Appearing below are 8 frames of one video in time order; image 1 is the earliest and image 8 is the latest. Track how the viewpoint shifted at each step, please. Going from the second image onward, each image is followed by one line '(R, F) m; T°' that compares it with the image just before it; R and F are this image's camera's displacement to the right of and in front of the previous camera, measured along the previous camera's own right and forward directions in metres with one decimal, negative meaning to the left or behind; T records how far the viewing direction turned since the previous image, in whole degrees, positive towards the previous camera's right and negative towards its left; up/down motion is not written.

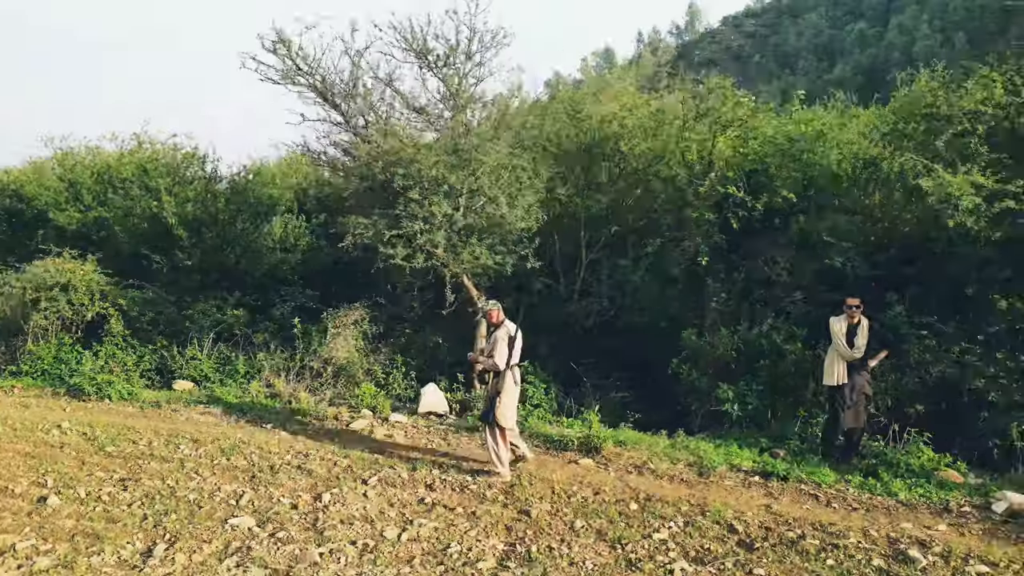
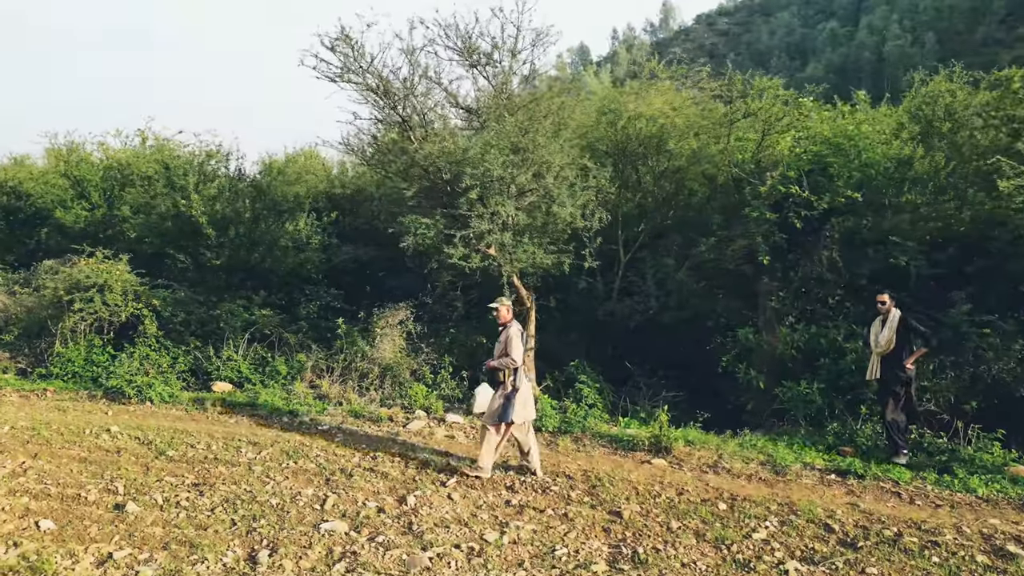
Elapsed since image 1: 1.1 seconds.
(-1.0, 0.0) m; +2°
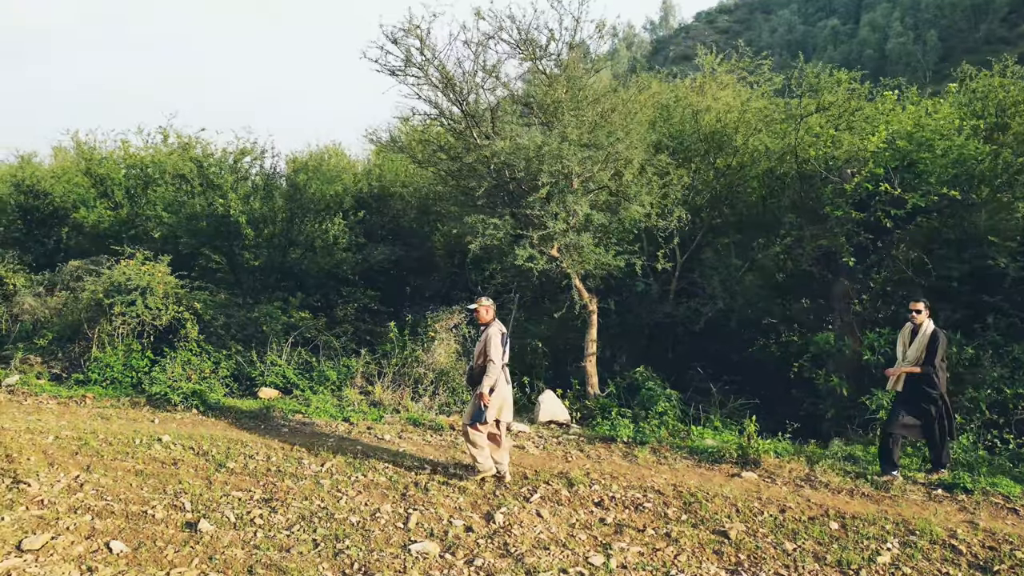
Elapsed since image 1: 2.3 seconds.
(-0.8, +0.4) m; 0°
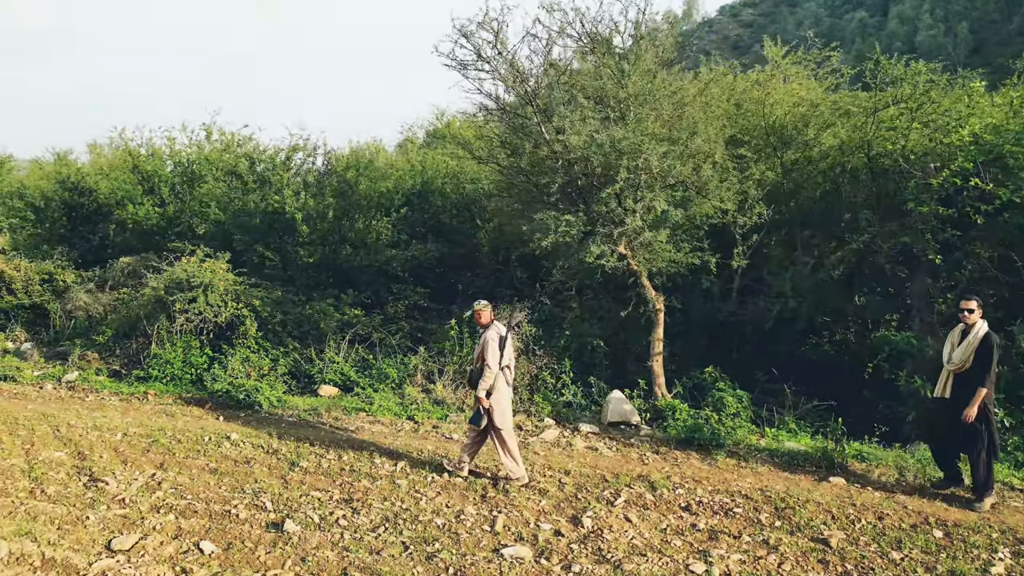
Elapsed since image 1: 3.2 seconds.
(-0.6, +0.1) m; -2°
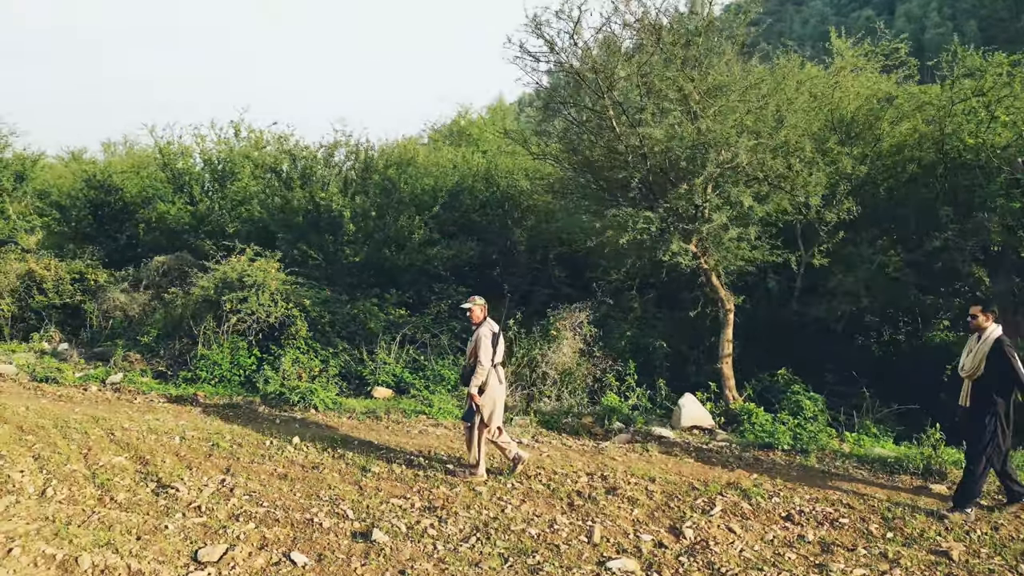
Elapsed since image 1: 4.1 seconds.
(-0.7, +0.3) m; 0°
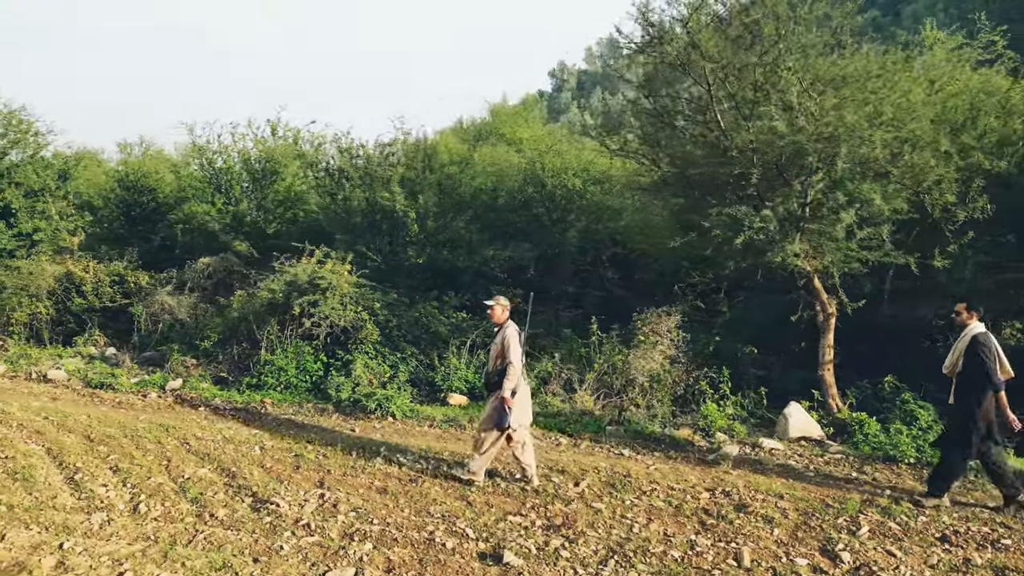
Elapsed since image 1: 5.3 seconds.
(-1.0, +0.4) m; 0°
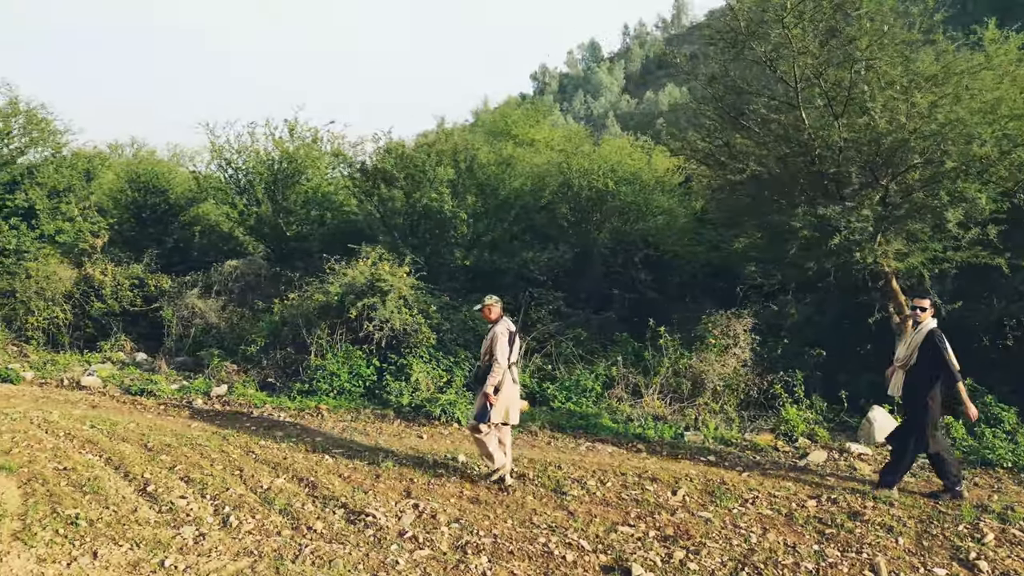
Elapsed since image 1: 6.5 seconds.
(-1.0, +0.2) m; +1°
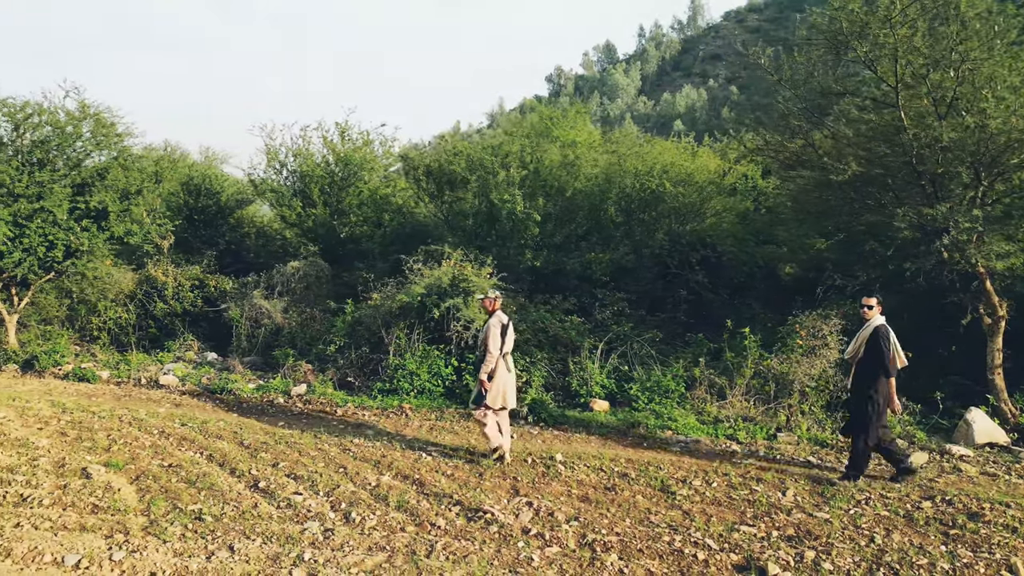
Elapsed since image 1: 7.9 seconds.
(-0.9, -0.1) m; -1°
